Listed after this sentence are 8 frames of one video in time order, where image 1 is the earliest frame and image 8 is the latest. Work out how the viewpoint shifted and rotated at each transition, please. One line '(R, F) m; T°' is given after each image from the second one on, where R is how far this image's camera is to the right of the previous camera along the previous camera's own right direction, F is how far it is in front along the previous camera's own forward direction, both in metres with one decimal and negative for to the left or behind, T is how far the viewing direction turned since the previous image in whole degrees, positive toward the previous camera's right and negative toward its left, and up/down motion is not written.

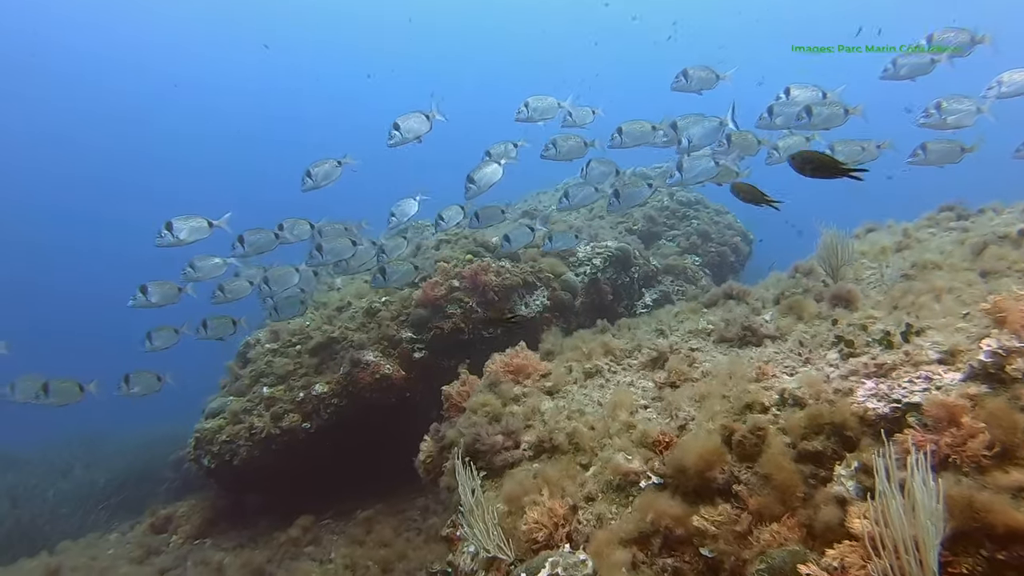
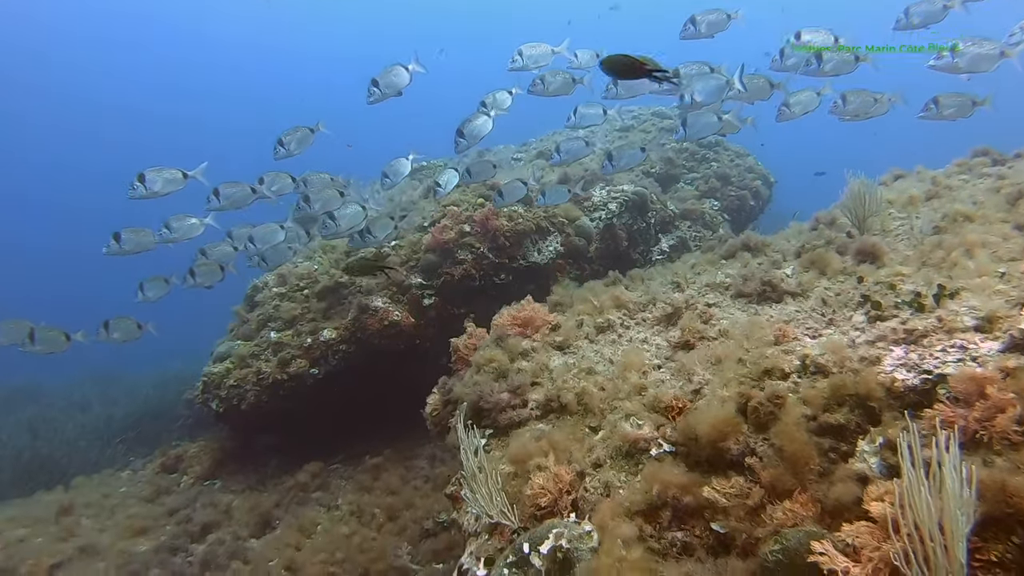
(0.0, +0.2) m; -1°
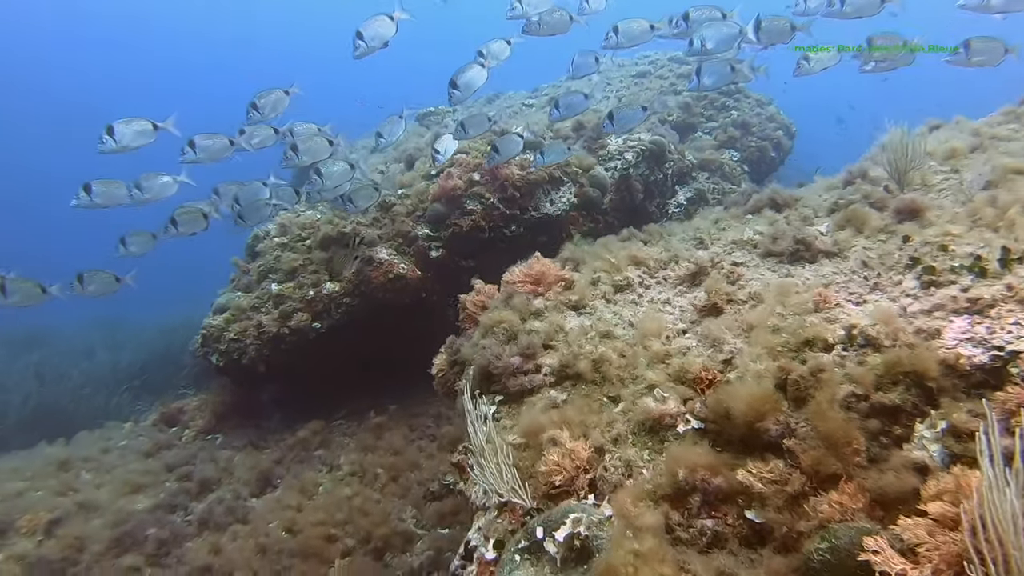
(0.0, +0.3) m; -1°
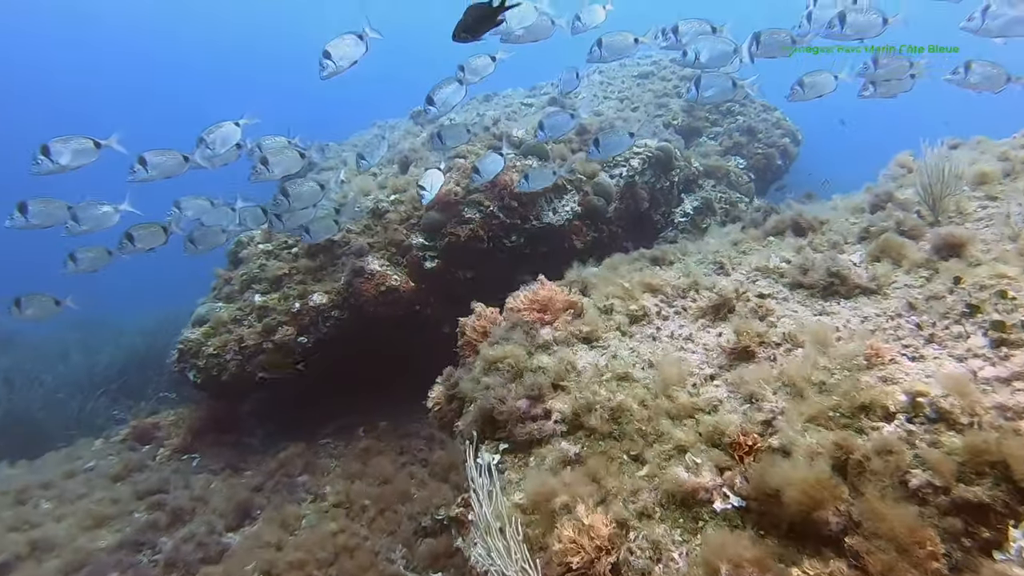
(-0.1, +0.4) m; +1°
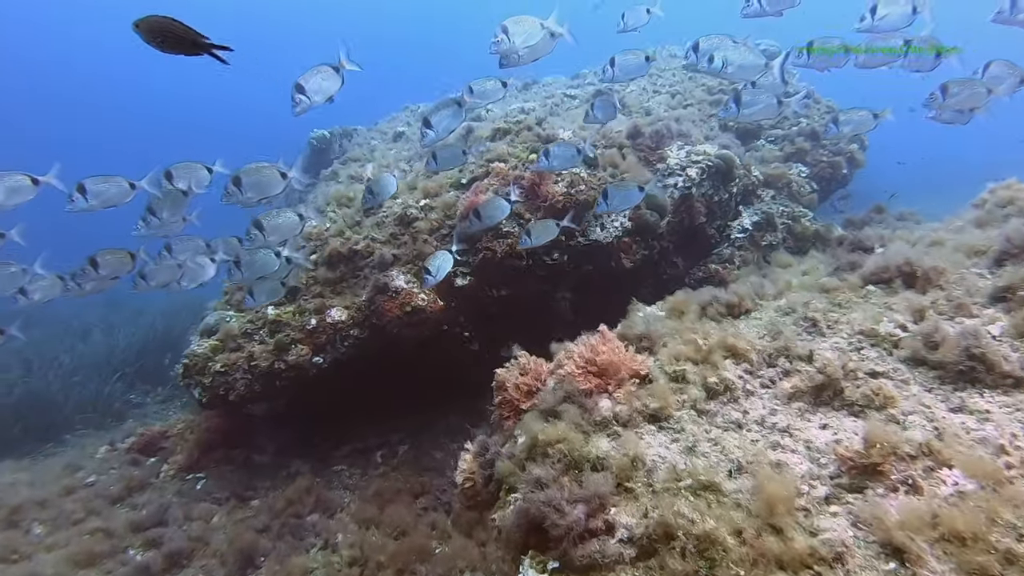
(-0.2, +0.8) m; -2°
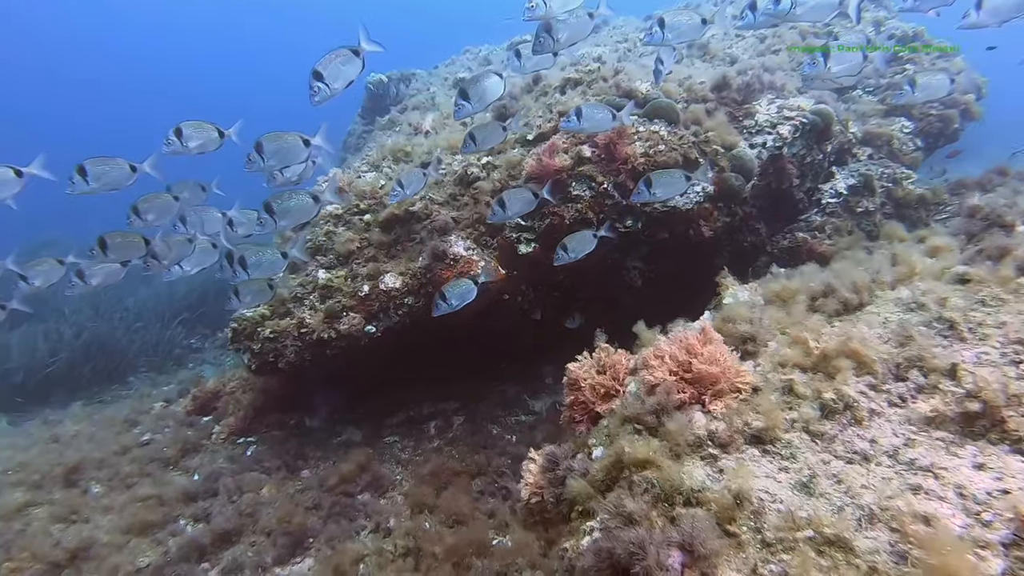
(-0.1, +0.5) m; -4°
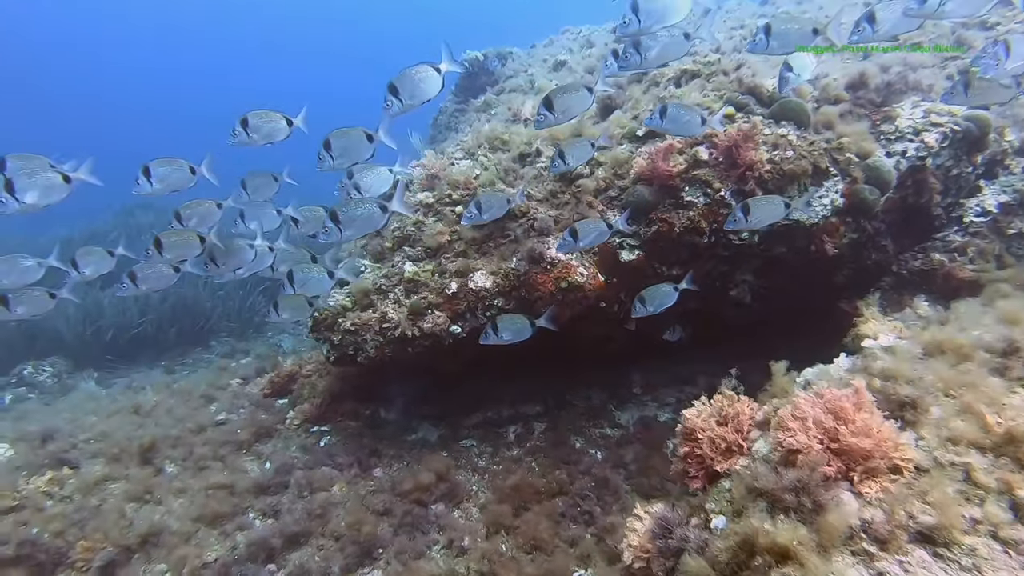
(-0.2, +0.4) m; -6°
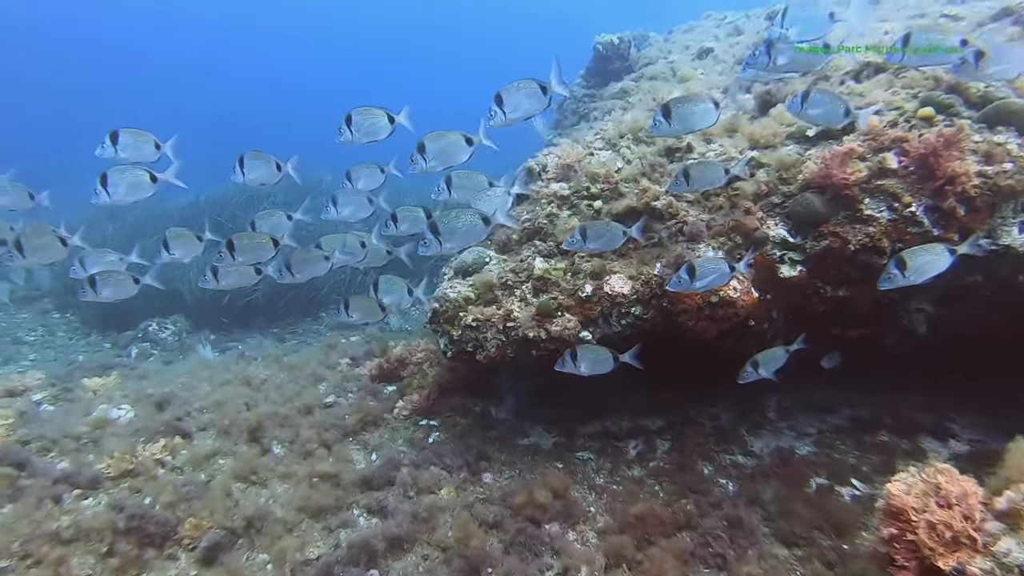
(-0.3, +0.5) m; -7°
